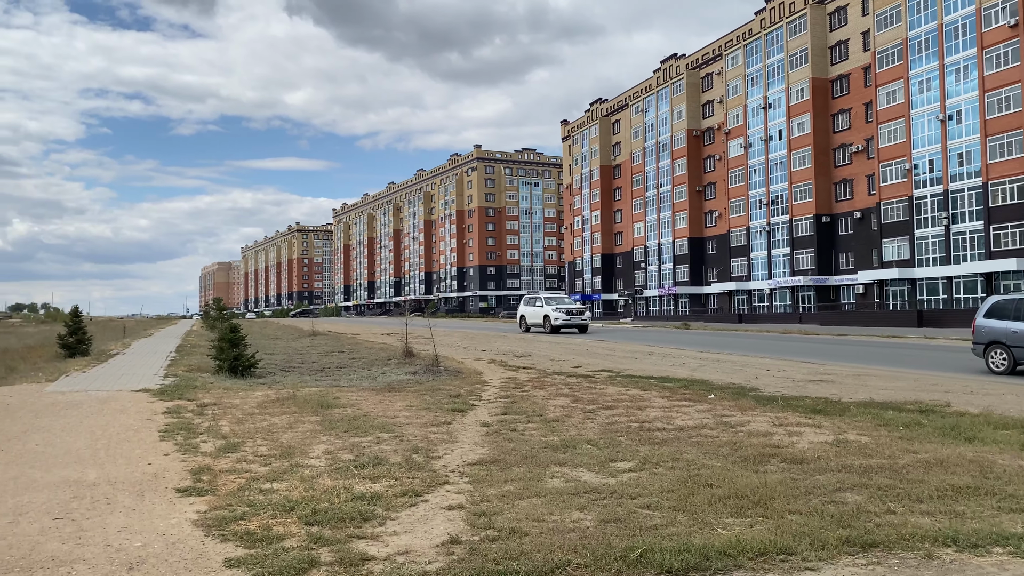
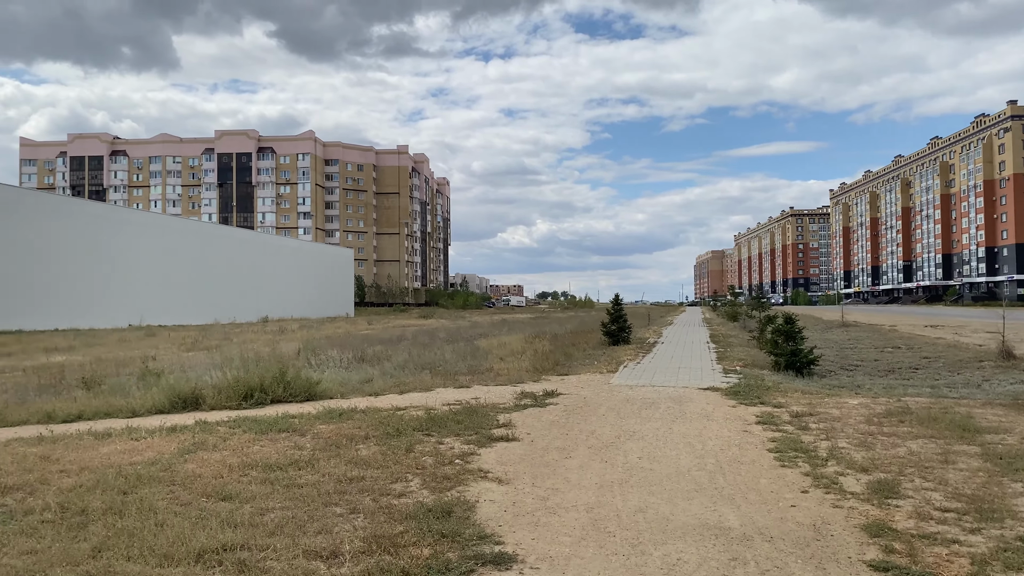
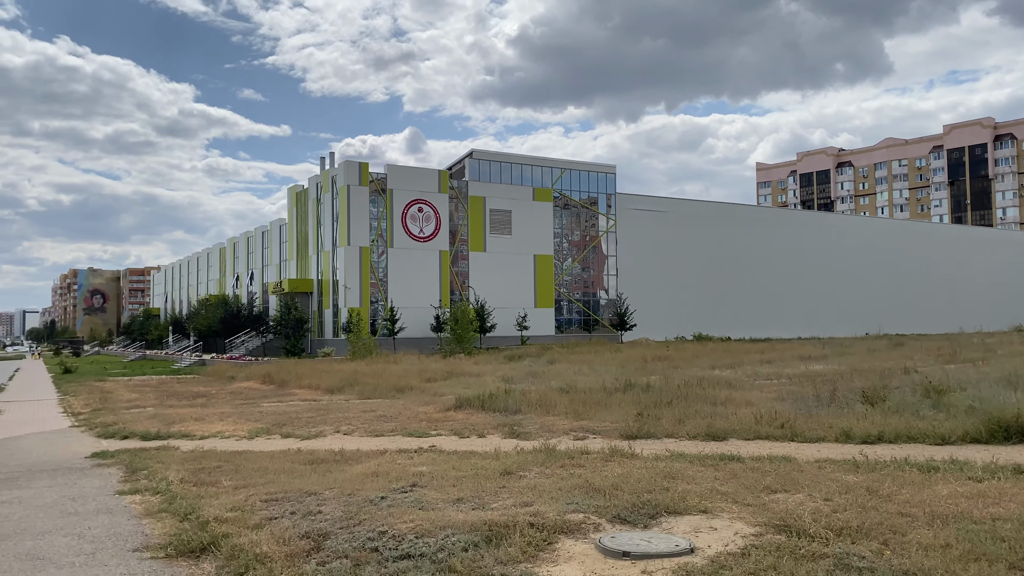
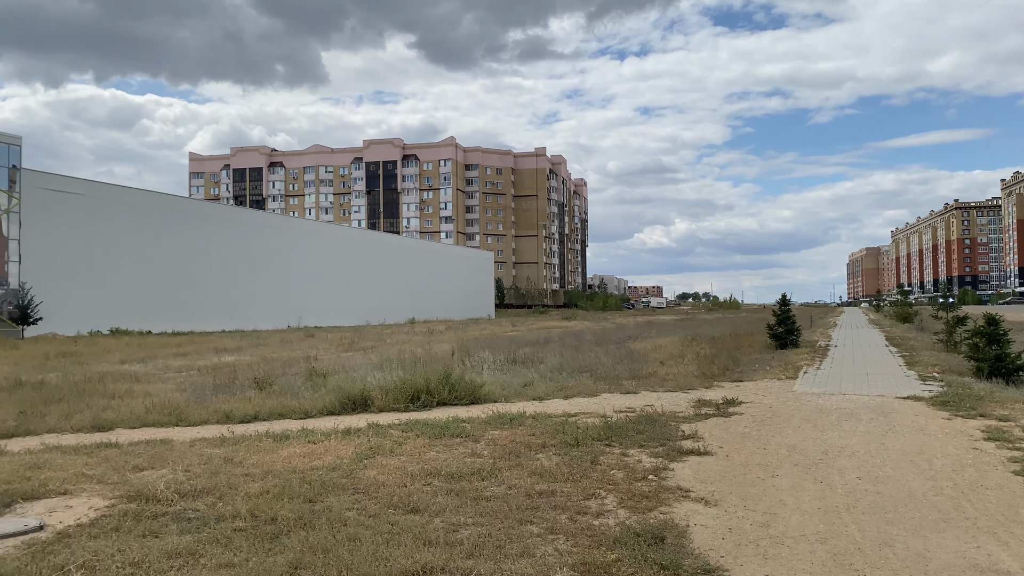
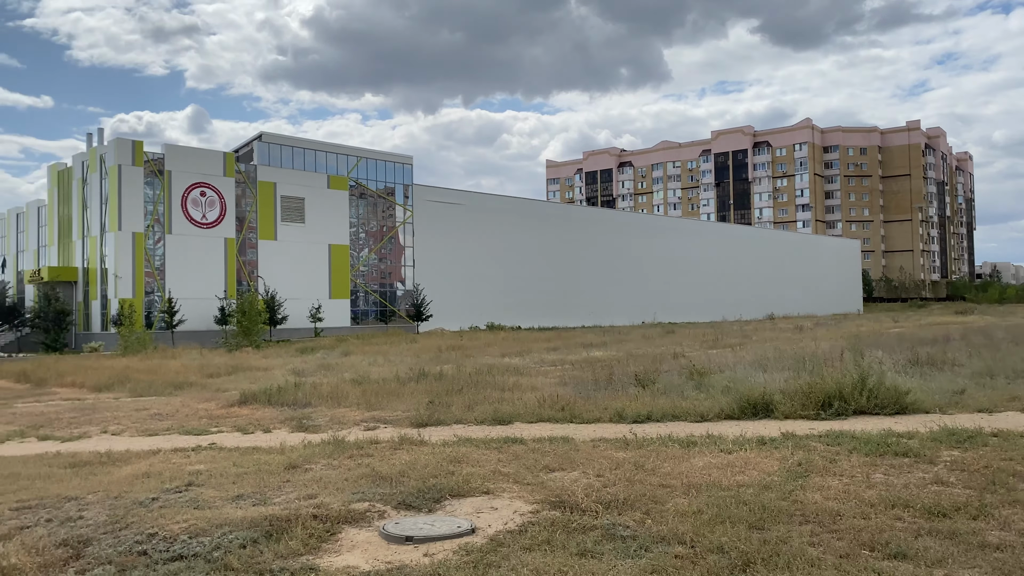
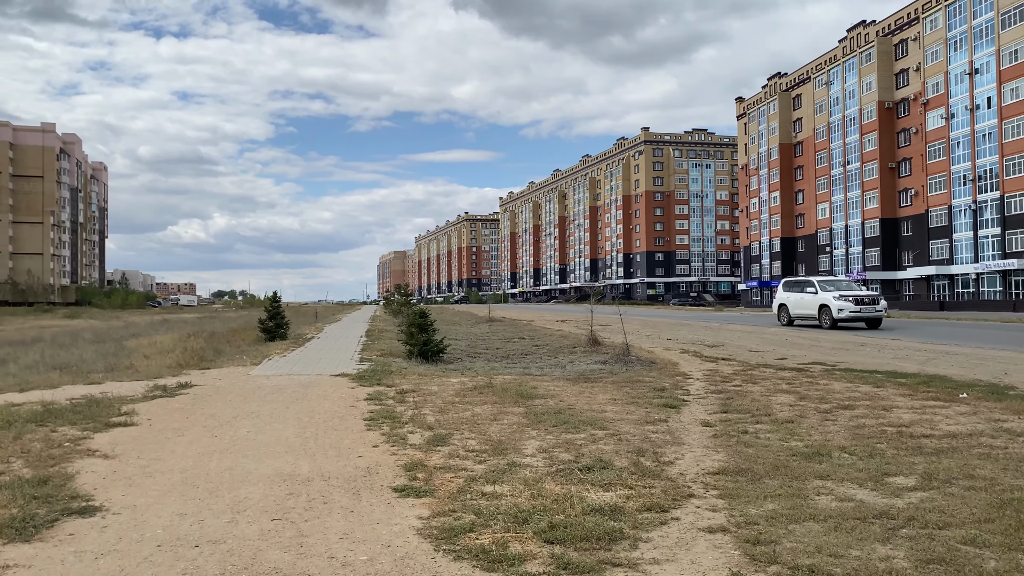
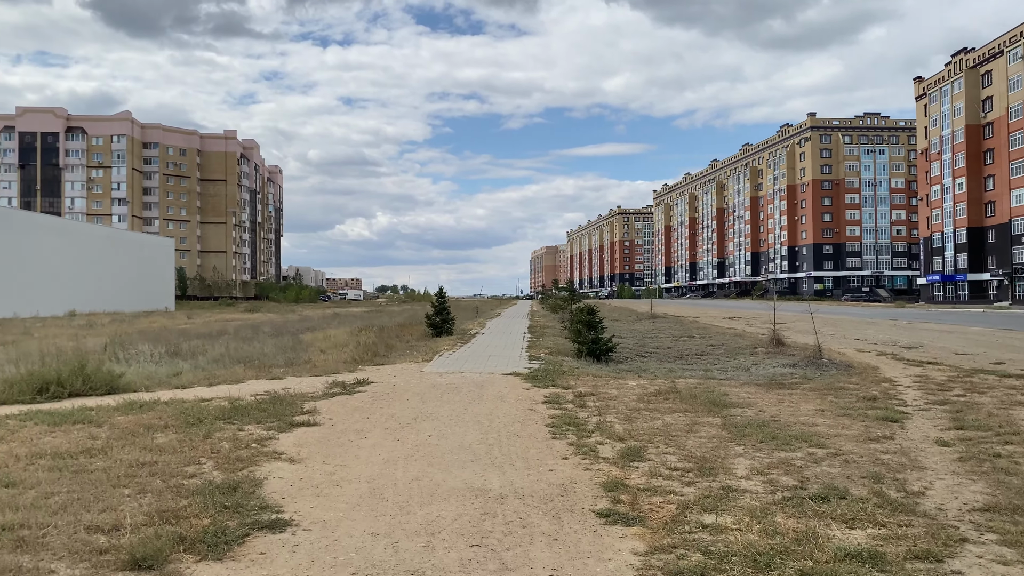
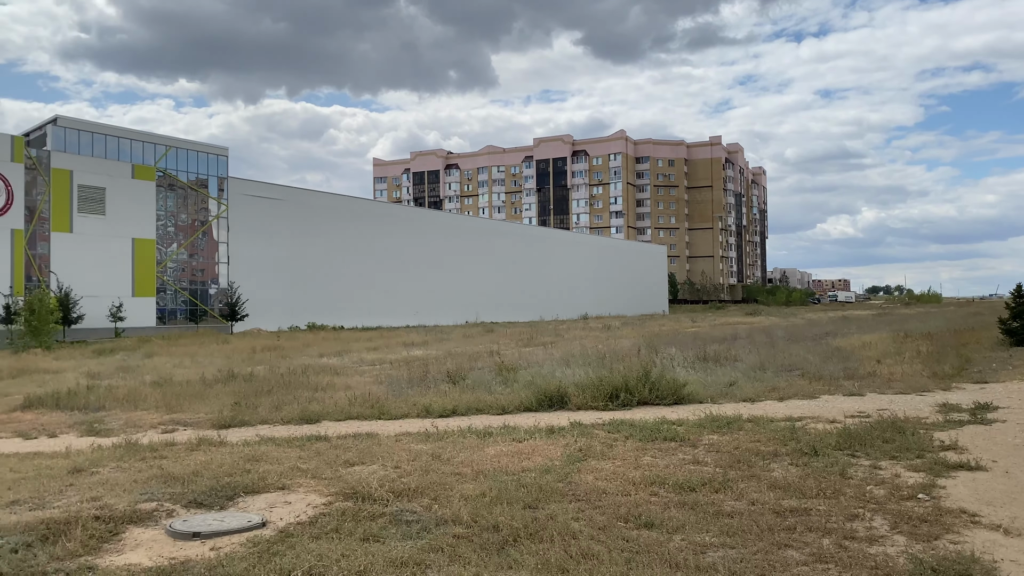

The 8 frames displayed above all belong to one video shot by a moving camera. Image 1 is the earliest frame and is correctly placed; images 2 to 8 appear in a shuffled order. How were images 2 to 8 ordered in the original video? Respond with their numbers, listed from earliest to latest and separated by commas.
6, 7, 2, 4, 8, 5, 3
